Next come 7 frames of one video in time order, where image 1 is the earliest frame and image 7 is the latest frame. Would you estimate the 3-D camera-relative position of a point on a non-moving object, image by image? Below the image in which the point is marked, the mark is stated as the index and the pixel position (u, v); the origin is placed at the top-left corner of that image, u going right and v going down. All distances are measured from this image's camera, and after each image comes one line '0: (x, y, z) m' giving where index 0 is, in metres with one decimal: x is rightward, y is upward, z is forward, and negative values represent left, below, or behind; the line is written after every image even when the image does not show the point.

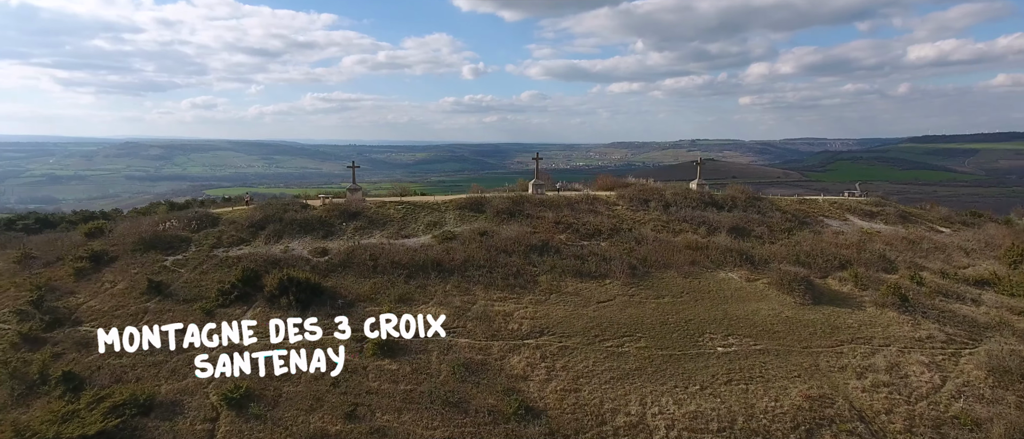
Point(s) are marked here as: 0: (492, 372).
0: (-0.6, -4.8, +17.0) m
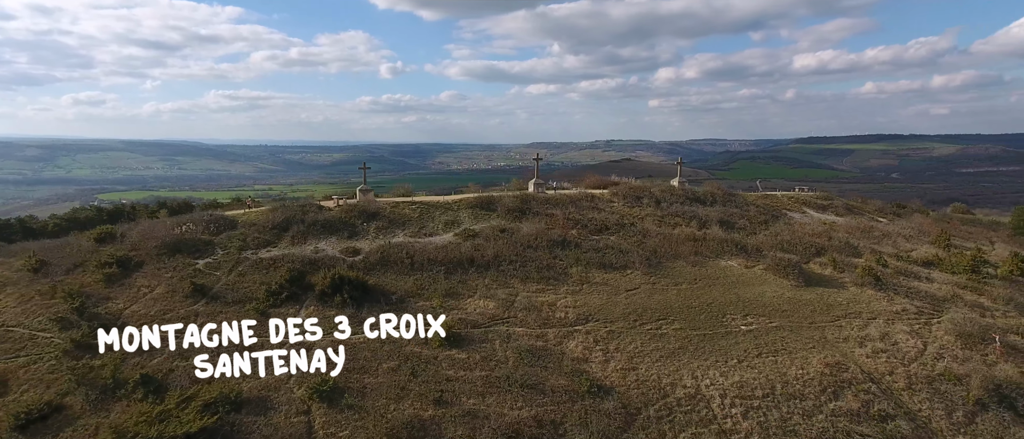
0: (+1.5, -4.6, +18.4) m
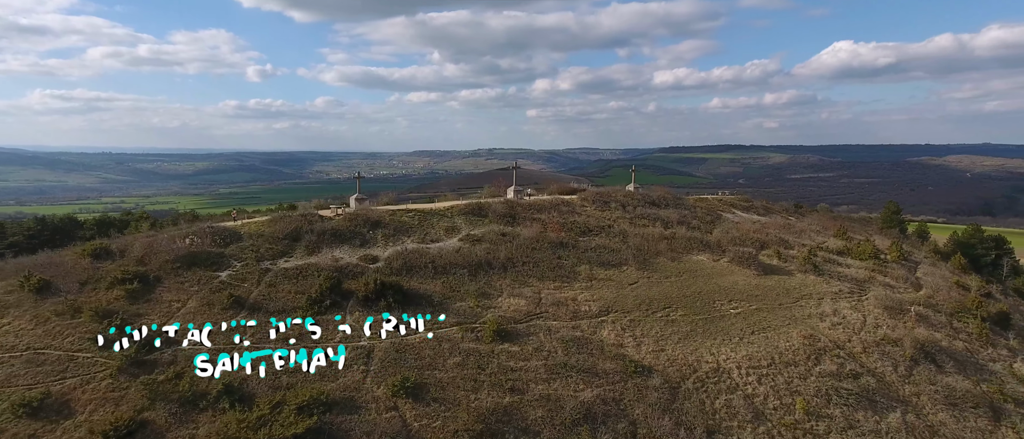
0: (+3.2, -4.7, +20.5) m
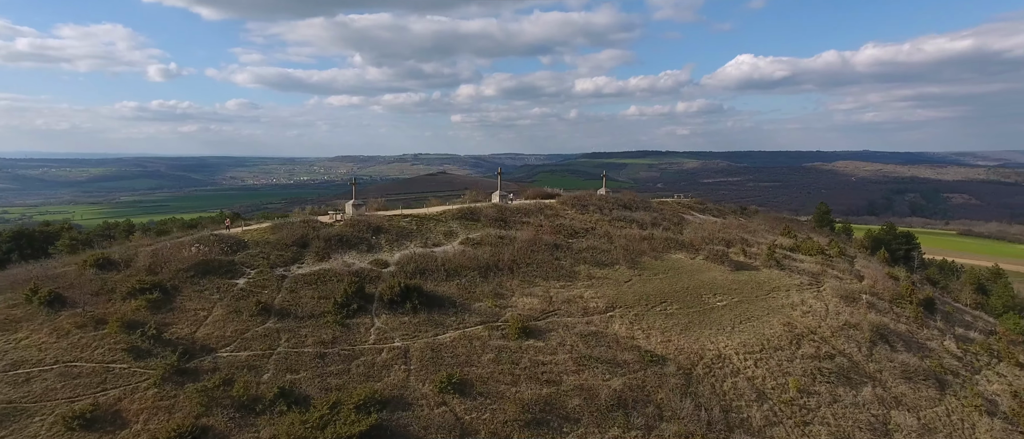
0: (+4.0, -4.8, +22.1) m
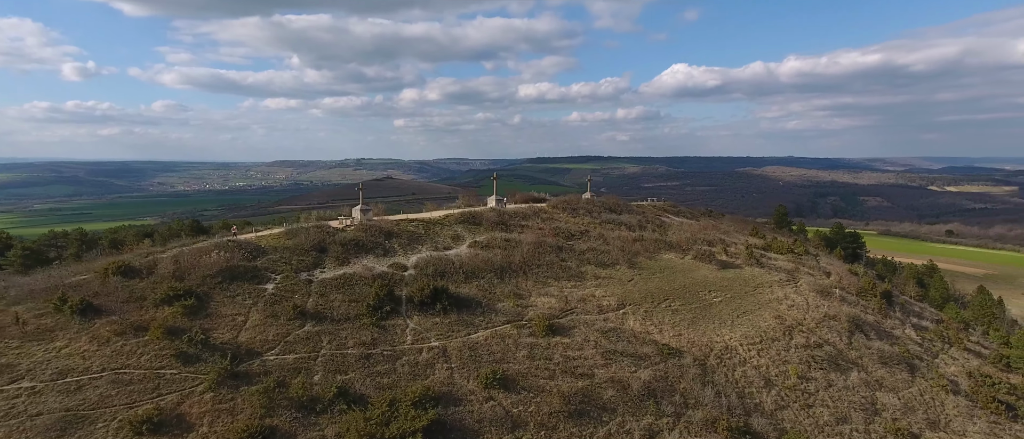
0: (+5.0, -4.8, +23.5) m
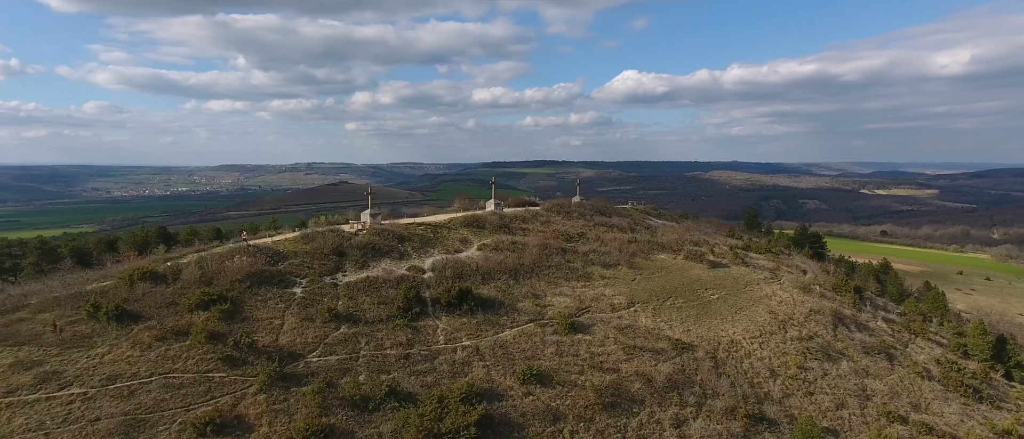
0: (+5.9, -4.9, +24.7) m
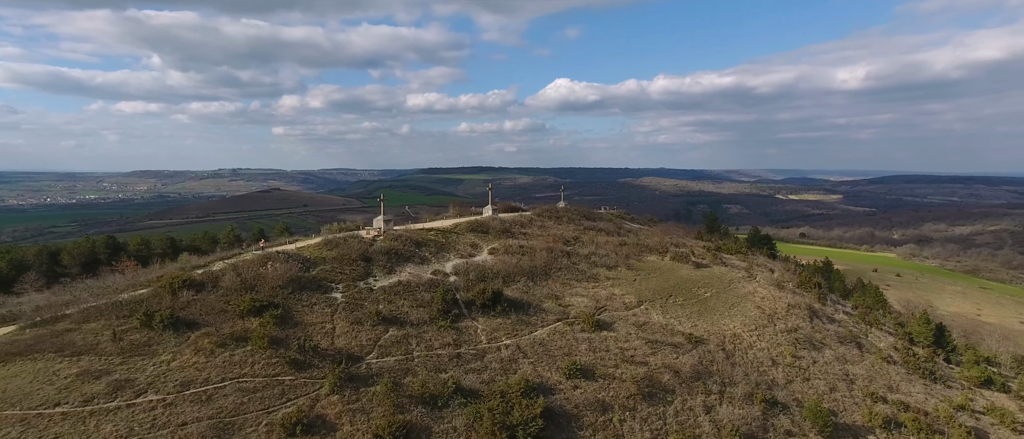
0: (+7.1, -5.1, +26.5) m
